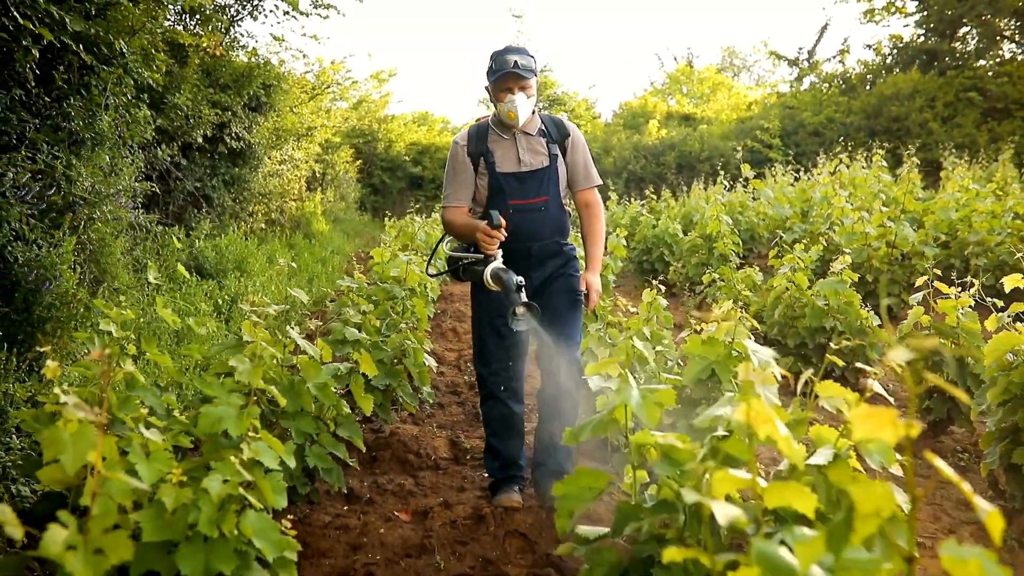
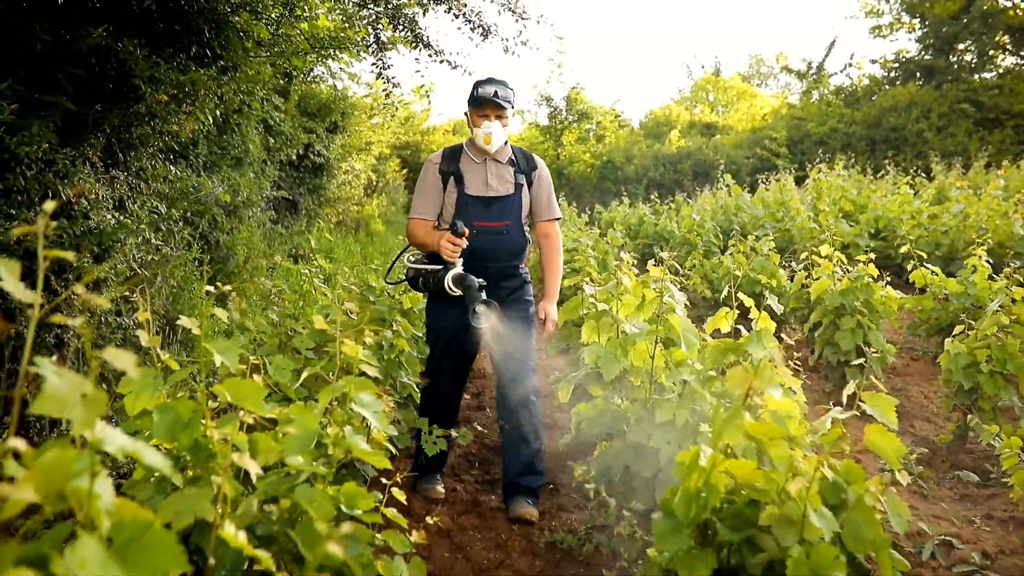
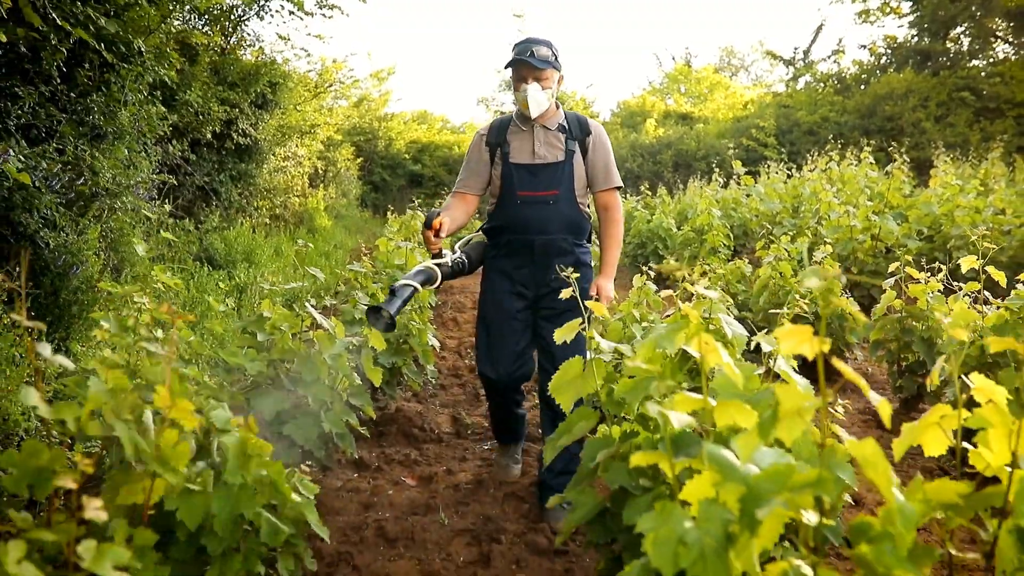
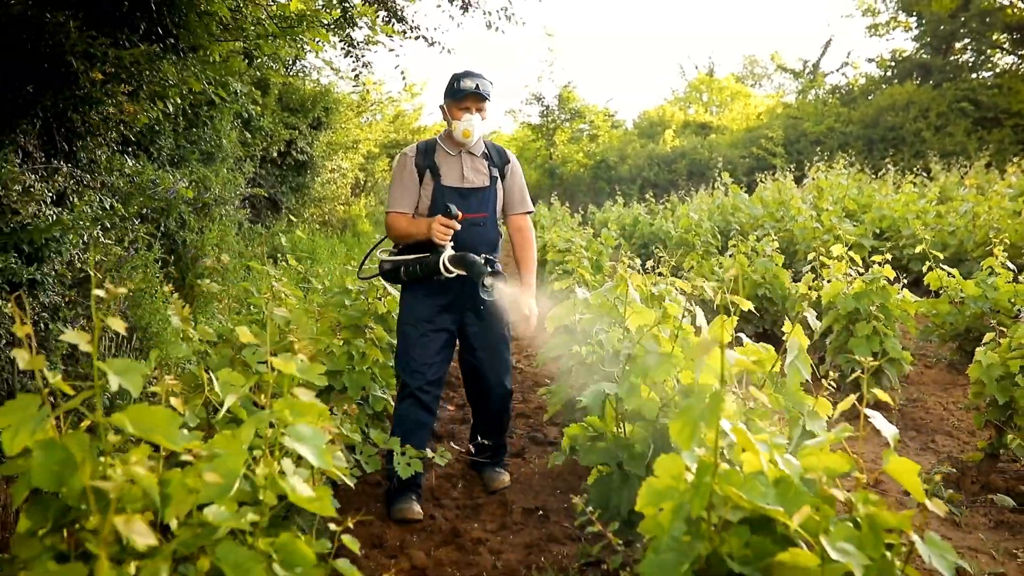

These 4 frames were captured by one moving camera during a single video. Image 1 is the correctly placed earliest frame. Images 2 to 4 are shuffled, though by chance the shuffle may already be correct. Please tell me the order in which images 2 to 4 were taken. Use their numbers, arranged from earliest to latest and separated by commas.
3, 4, 2
